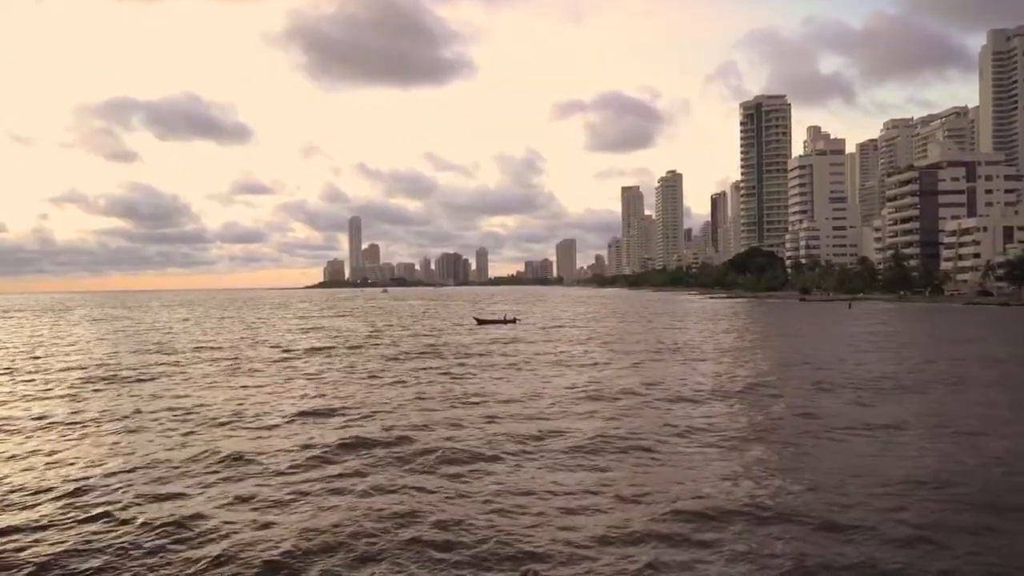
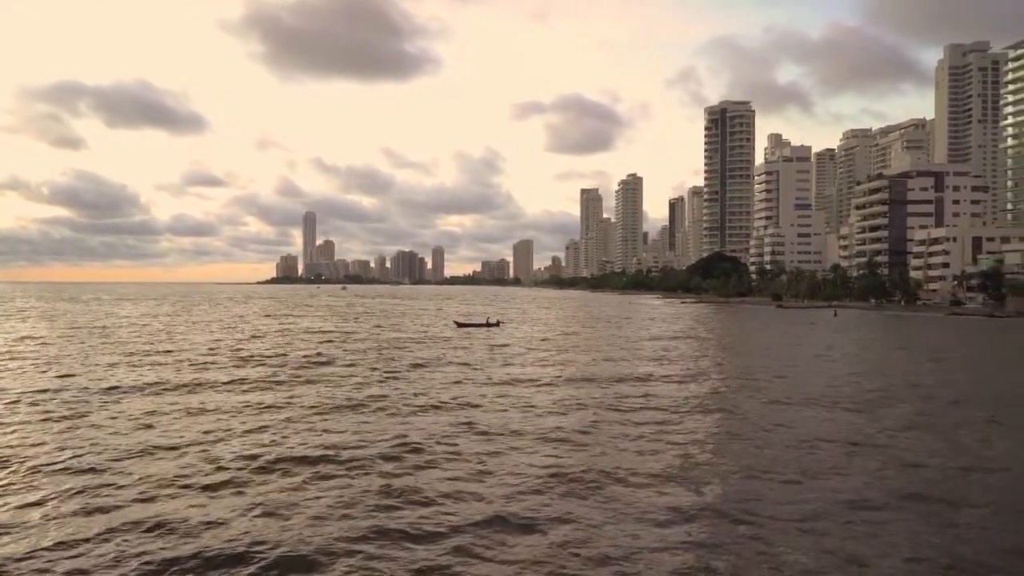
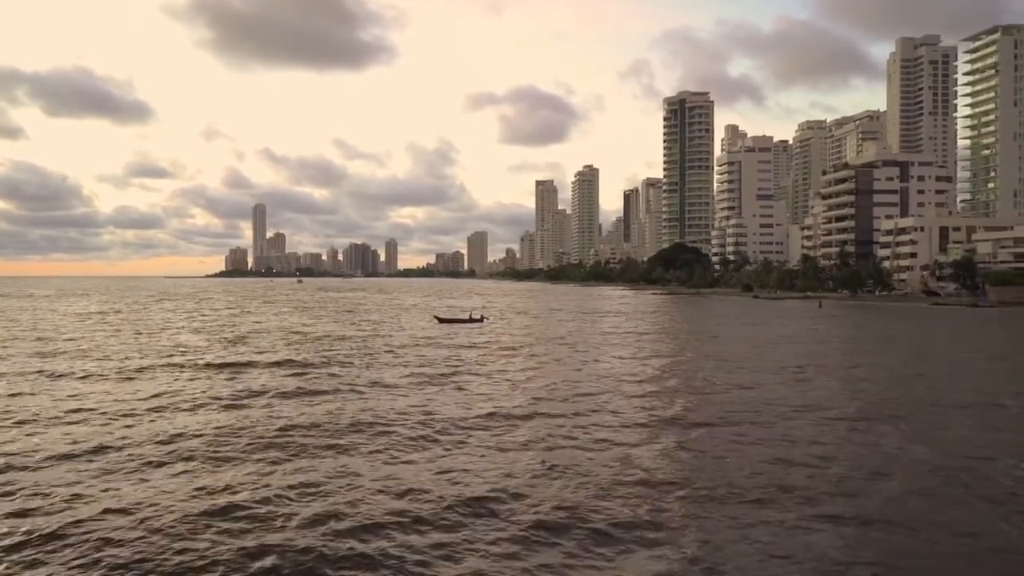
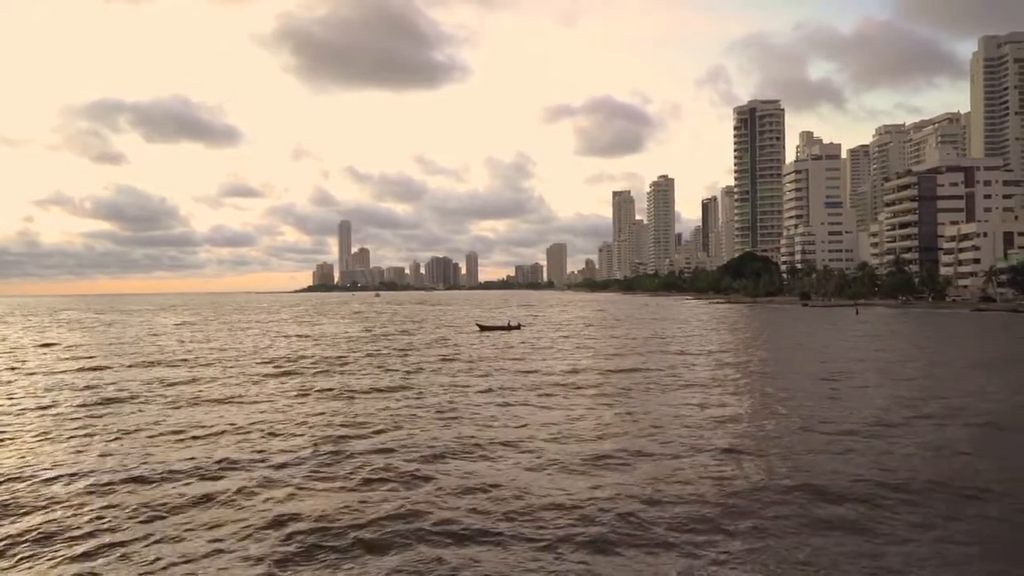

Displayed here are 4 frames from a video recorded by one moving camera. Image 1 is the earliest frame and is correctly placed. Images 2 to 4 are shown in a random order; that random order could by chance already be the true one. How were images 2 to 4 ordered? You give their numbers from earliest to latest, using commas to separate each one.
4, 2, 3
